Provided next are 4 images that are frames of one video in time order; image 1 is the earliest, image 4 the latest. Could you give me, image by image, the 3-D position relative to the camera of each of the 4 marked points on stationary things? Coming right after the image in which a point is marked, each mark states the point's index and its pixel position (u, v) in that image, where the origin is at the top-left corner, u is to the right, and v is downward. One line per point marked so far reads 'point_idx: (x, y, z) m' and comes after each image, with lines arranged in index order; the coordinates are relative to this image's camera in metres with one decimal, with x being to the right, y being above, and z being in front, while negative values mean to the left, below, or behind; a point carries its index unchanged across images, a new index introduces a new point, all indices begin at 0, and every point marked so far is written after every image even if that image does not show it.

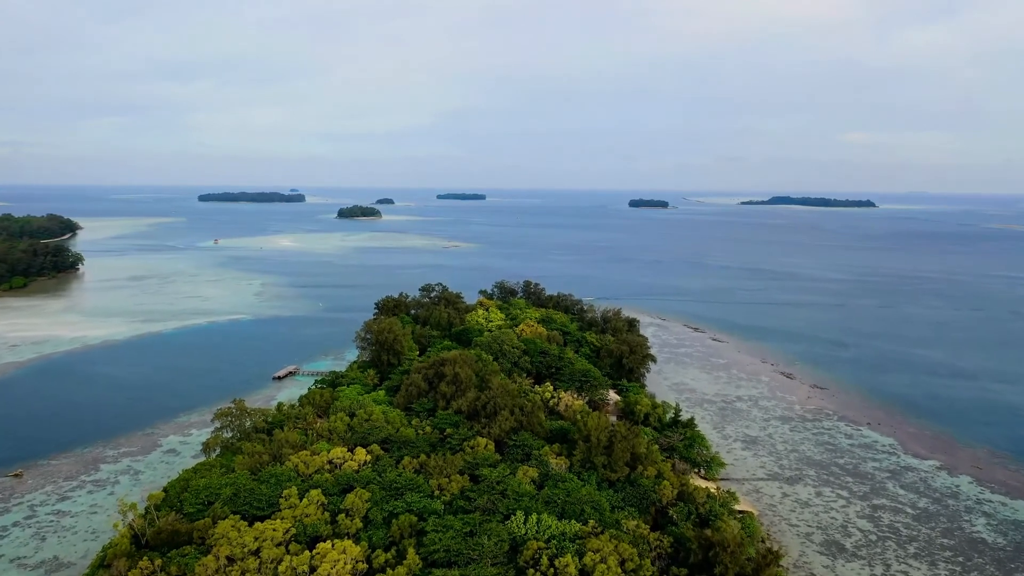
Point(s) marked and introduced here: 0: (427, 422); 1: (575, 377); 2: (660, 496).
0: (-2.2, -3.4, +15.6) m
1: (+2.0, -2.9, +19.9) m
2: (+3.2, -4.4, +13.1) m
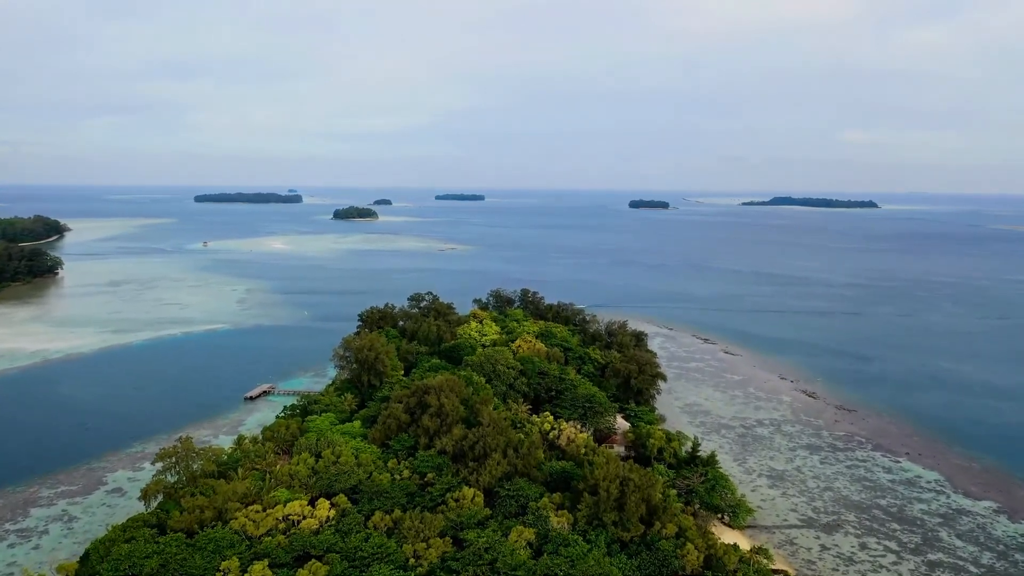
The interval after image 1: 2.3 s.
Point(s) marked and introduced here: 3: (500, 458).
0: (-2.3, -3.8, +13.3) m
1: (+1.9, -3.3, +17.6) m
2: (+3.0, -4.9, +10.8) m
3: (-0.3, -3.6, +12.9) m
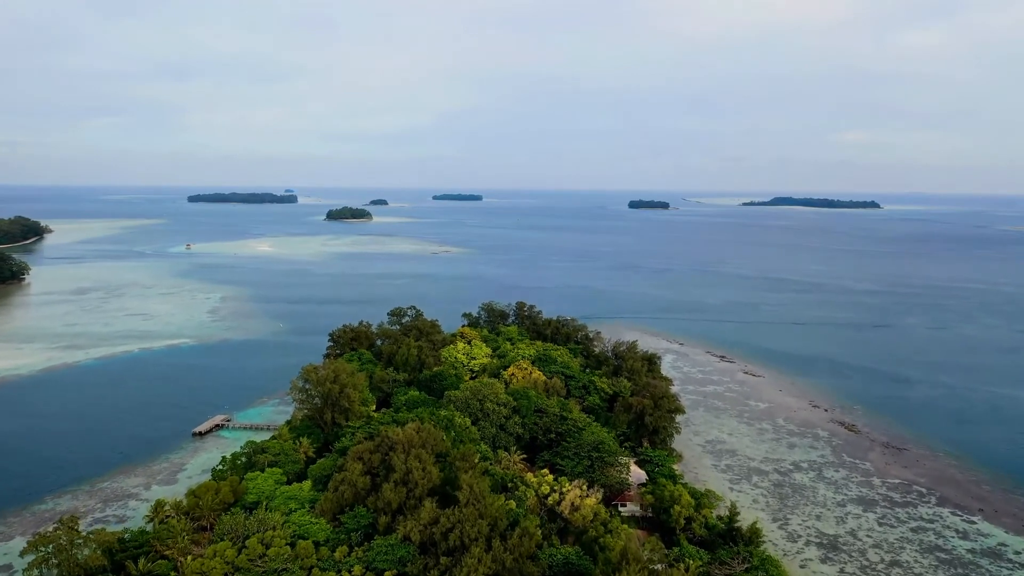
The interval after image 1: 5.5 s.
0: (-2.5, -4.4, +10.0) m
1: (+1.6, -3.8, +14.4) m
2: (+2.8, -5.4, +7.6) m
3: (-0.5, -4.1, +9.7) m
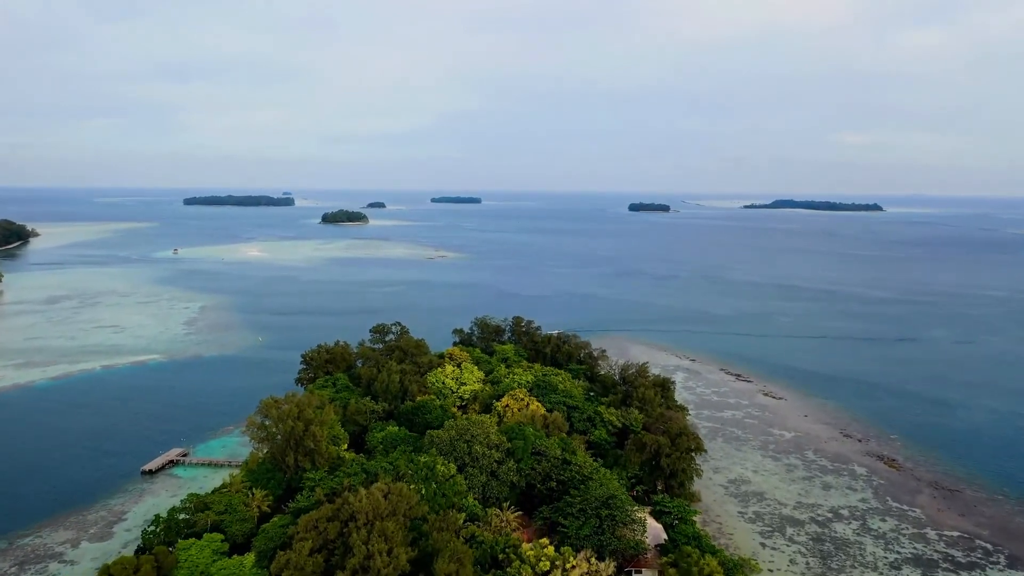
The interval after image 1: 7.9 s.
0: (-2.7, -4.8, +7.6) m
1: (+1.5, -4.3, +12.0) m
2: (+2.7, -5.9, +5.2) m
3: (-0.6, -4.6, +7.2) m
